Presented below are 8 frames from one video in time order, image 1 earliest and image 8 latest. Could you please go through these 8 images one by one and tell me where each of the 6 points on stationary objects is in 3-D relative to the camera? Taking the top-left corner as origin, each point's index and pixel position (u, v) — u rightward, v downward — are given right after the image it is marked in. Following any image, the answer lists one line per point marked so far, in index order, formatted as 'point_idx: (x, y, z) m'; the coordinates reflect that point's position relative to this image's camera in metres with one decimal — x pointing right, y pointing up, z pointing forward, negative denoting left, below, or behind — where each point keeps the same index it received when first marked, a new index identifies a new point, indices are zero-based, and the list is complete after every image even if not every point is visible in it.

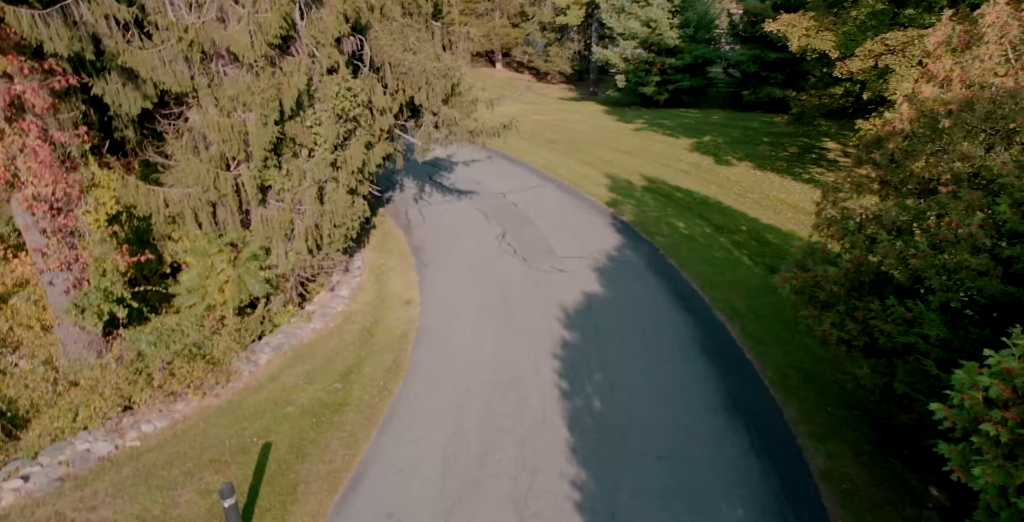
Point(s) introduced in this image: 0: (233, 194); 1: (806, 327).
0: (-6.2, +1.5, +12.1) m
1: (+7.3, -1.7, +14.0) m
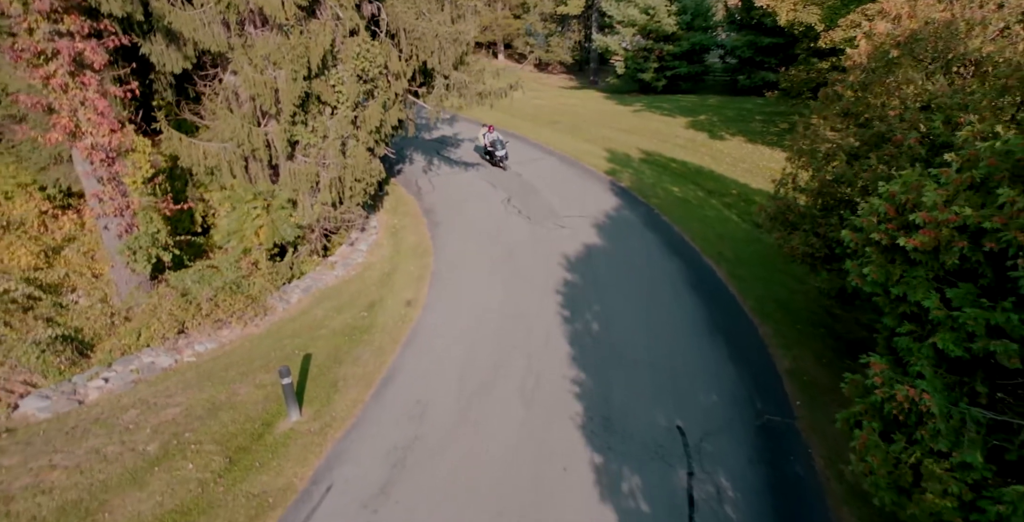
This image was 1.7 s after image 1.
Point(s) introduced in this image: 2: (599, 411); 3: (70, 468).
0: (-6.1, +2.8, +13.5) m
1: (+7.5, -0.2, +15.4) m
2: (+1.5, -2.6, +9.6) m
3: (-6.0, -2.8, +7.4) m
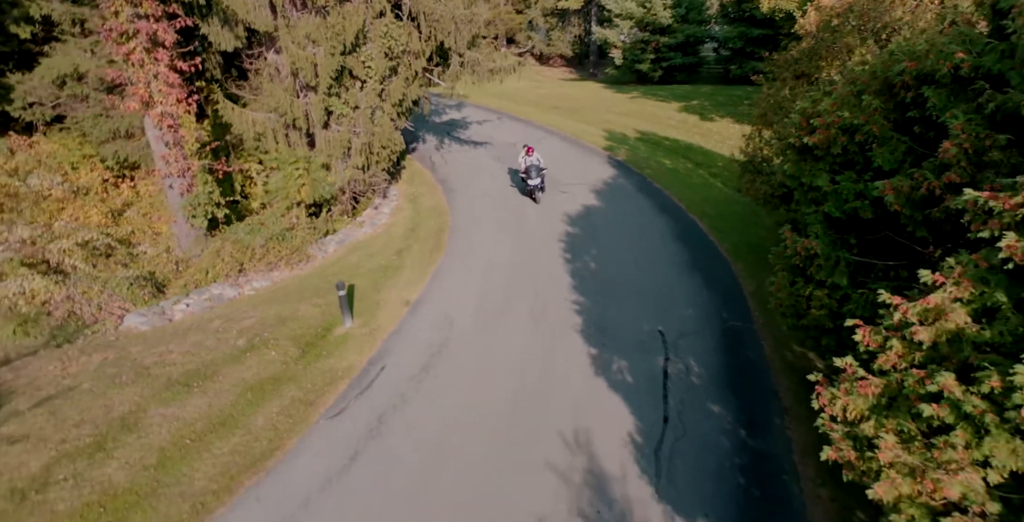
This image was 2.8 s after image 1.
0: (-5.9, +4.1, +15.5) m
1: (+7.7, +1.3, +17.4) m
2: (+1.8, -1.2, +11.7) m
3: (-5.7, -1.6, +9.6) m
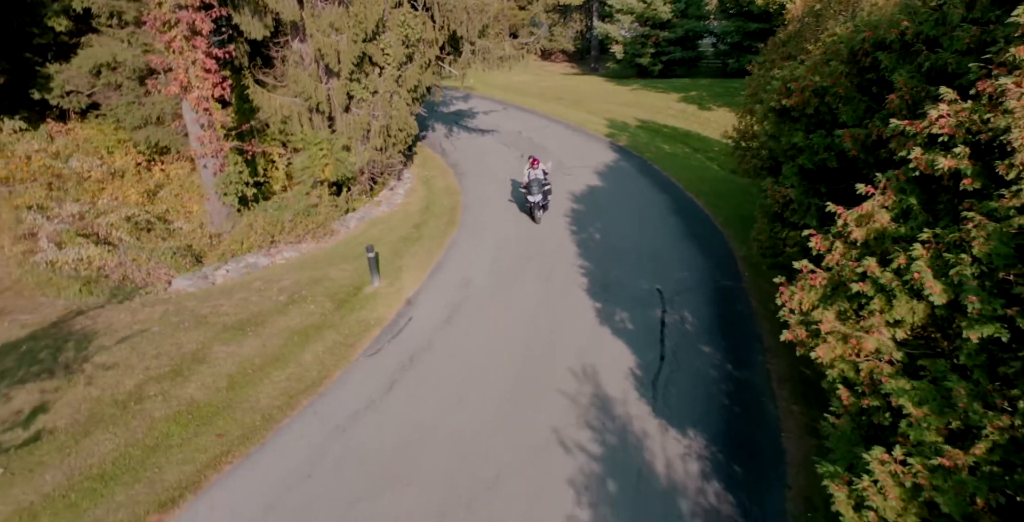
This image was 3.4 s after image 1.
0: (-5.6, +4.9, +16.7) m
1: (+8.0, +2.1, +18.5) m
2: (+2.1, -0.5, +12.8) m
3: (-5.4, -0.9, +10.7) m
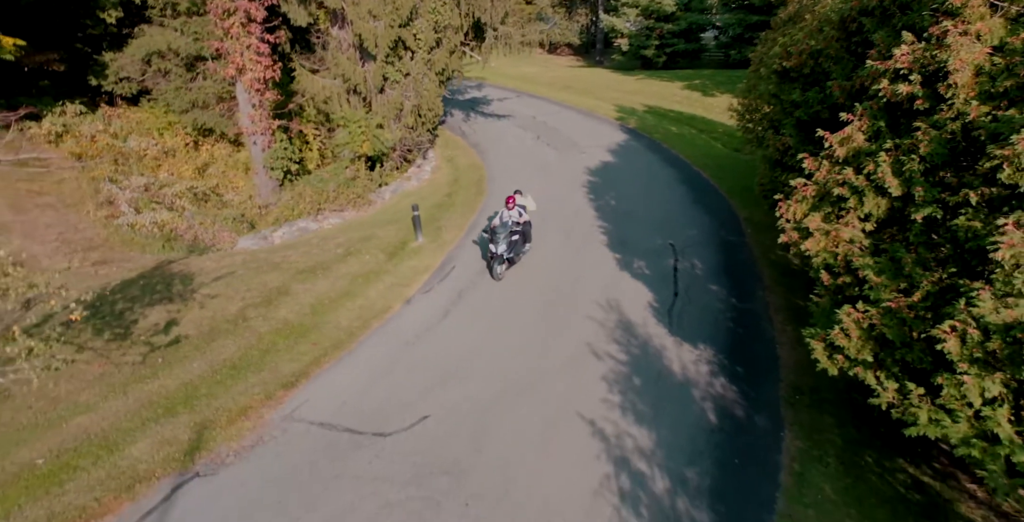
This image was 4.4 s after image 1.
0: (-4.9, +5.9, +18.2) m
1: (+8.8, +3.3, +19.9) m
2: (+2.8, +0.6, +14.3) m
3: (-4.8, +0.1, +12.3) m
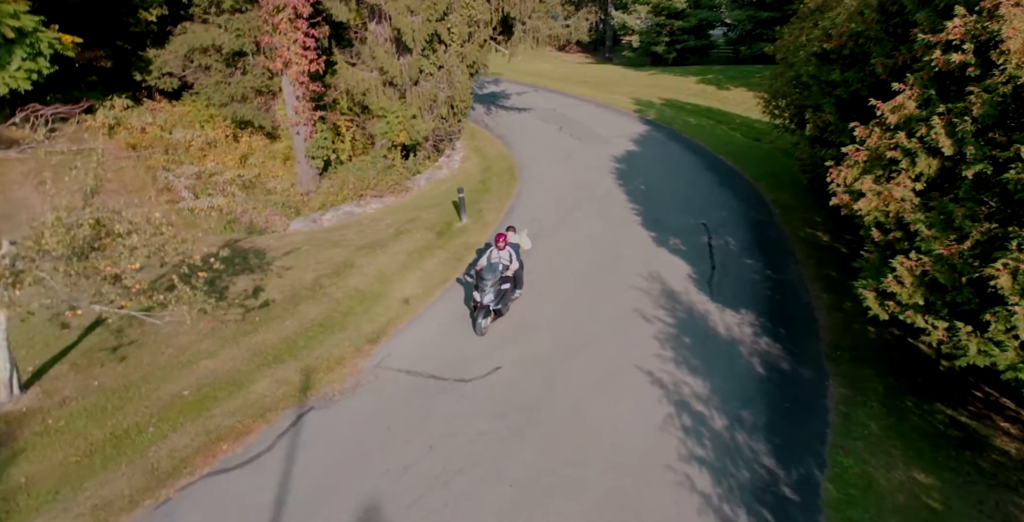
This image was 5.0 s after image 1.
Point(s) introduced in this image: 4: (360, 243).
0: (-3.9, +6.4, +18.9) m
1: (+9.9, +3.9, +20.4) m
2: (+3.8, +1.1, +14.9) m
3: (-3.7, +0.6, +13.1) m
4: (-3.5, +0.4, +12.4) m
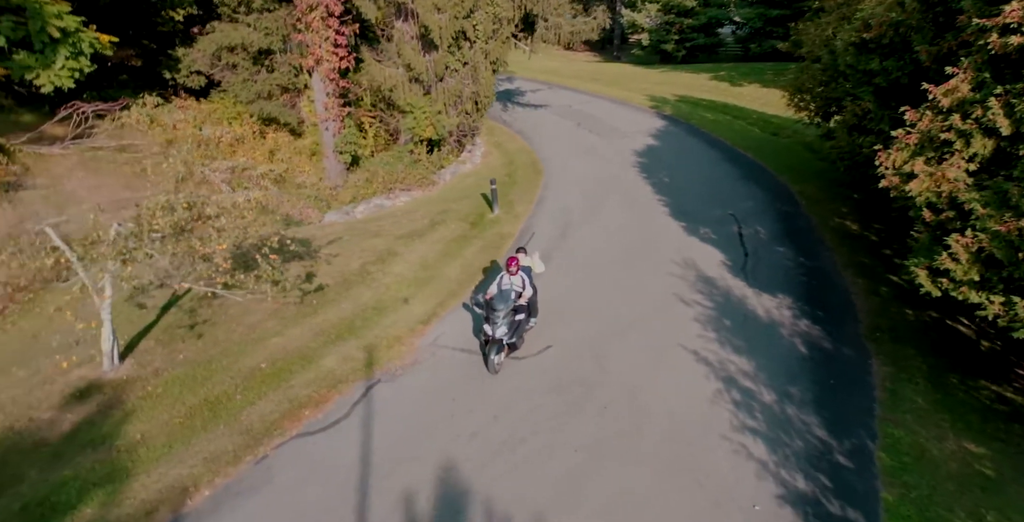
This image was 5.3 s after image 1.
0: (-3.0, +6.7, +19.2) m
1: (+10.8, +4.2, +20.6) m
2: (+4.6, +1.4, +15.1) m
3: (-2.9, +0.9, +13.4) m
4: (-2.7, +0.7, +12.7) m
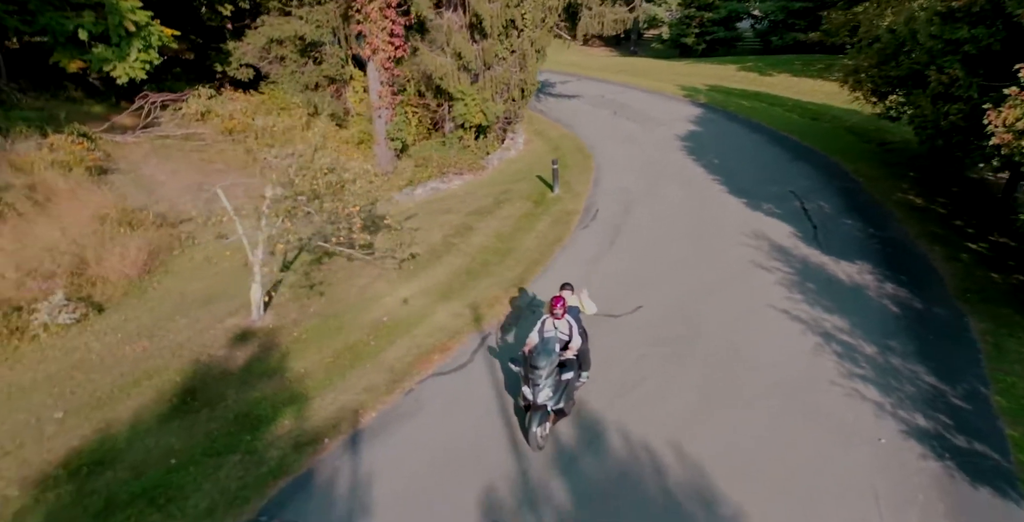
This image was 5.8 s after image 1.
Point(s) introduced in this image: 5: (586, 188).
0: (-1.3, +7.3, +19.5) m
1: (+12.5, +4.9, +20.5) m
2: (+6.3, +2.0, +15.2) m
3: (-1.3, +1.4, +13.7) m
4: (-1.1, +1.2, +13.0) m
5: (+2.0, +2.0, +15.3) m
